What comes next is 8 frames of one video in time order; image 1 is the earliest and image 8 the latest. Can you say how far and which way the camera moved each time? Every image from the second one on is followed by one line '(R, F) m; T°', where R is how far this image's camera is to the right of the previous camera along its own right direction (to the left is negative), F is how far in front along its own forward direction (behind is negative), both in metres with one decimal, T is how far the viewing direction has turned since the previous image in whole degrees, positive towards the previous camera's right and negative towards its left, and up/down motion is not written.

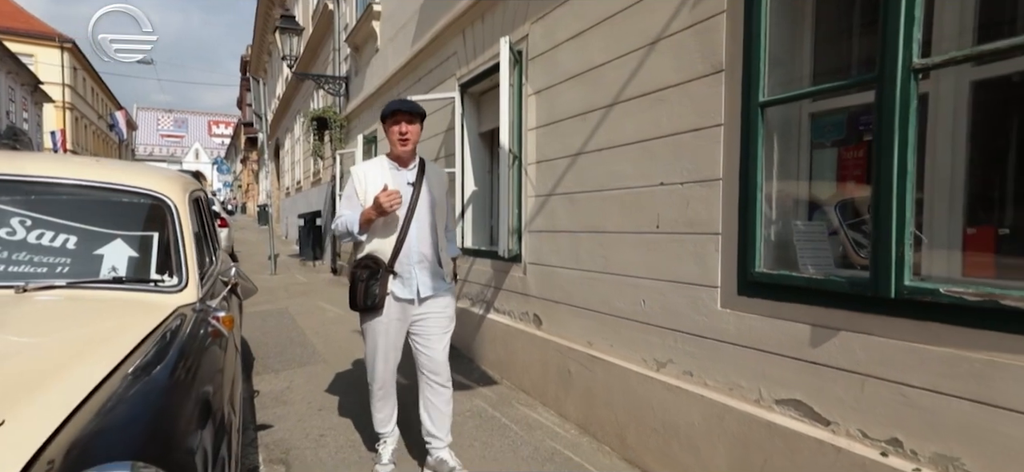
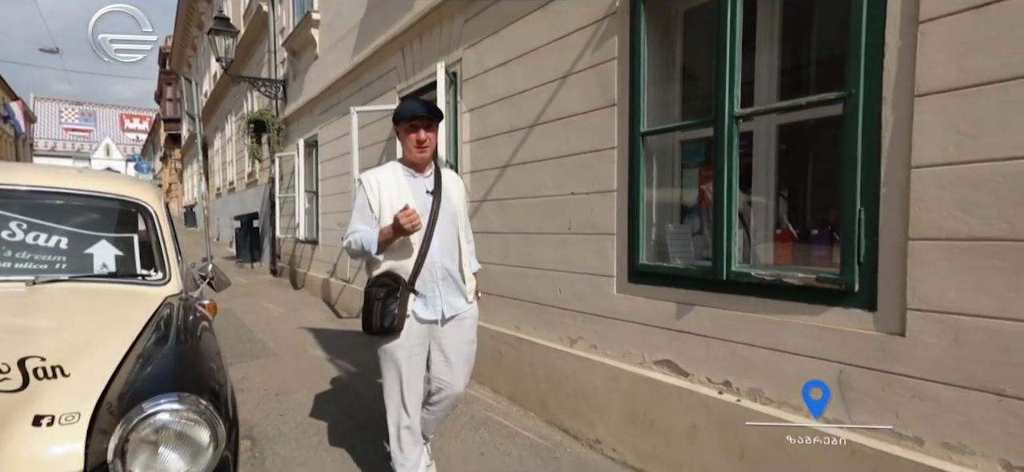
(0.0, -0.6) m; +6°
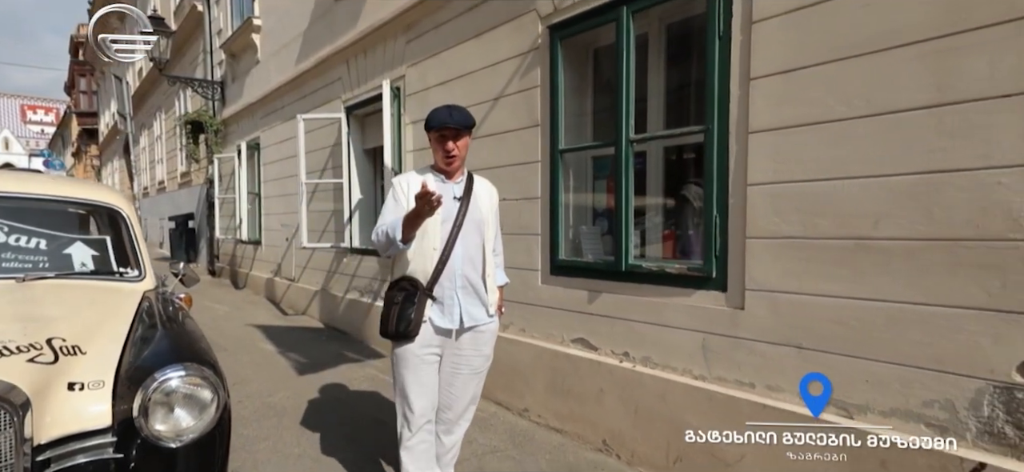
(0.0, -0.6) m; +6°
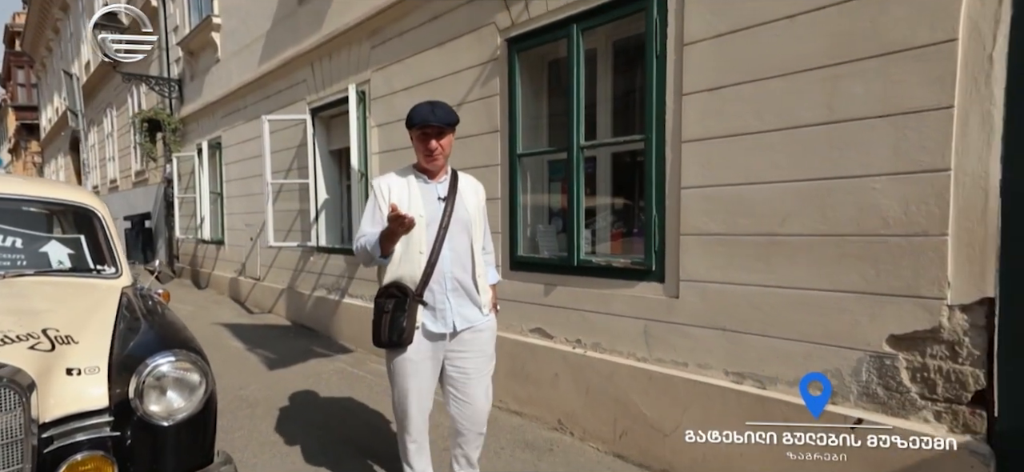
(0.0, -0.3) m; +4°
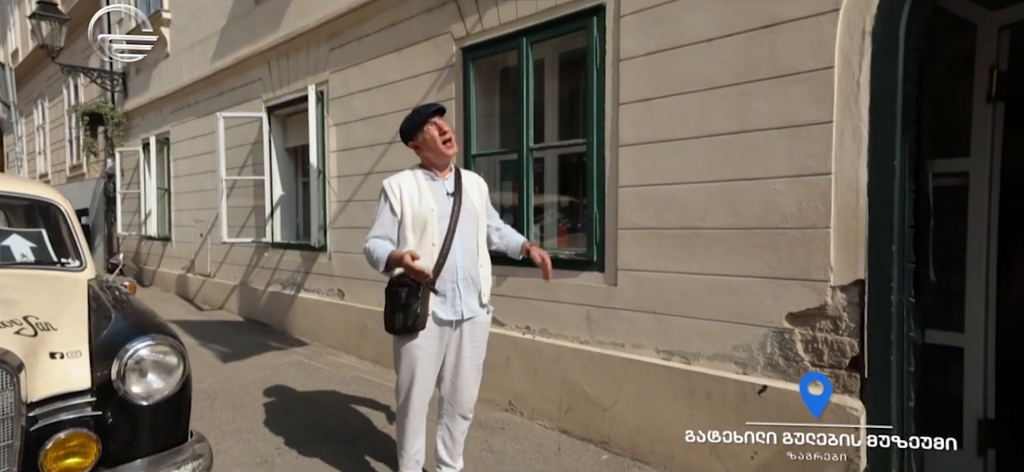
(0.0, -0.3) m; +5°
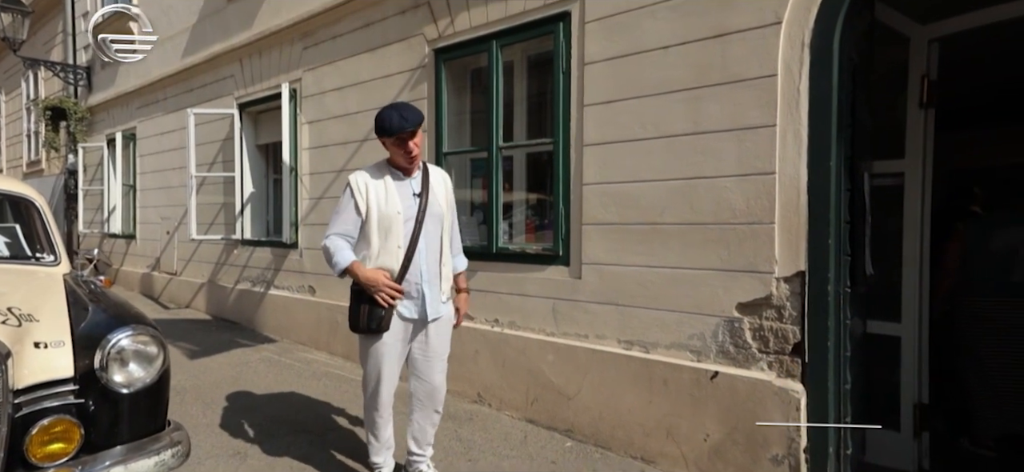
(0.0, -0.1) m; +3°
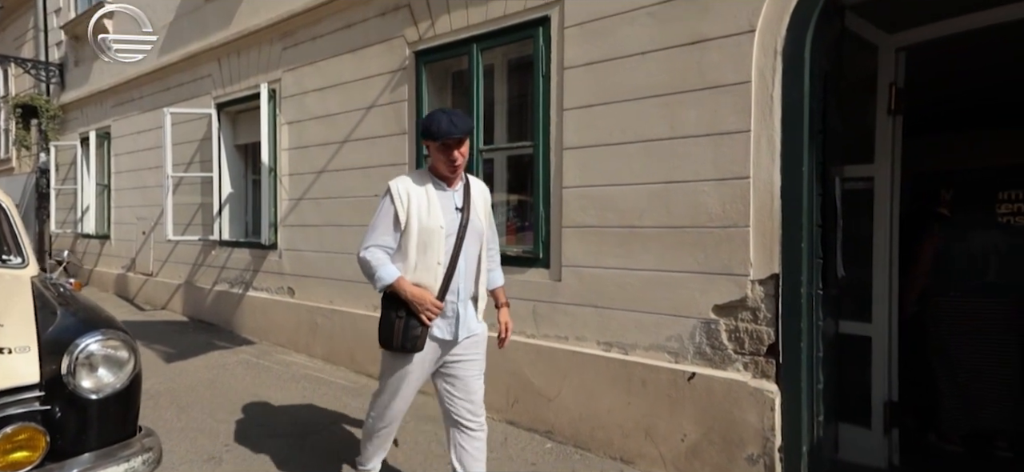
(0.0, 0.0) m; +2°
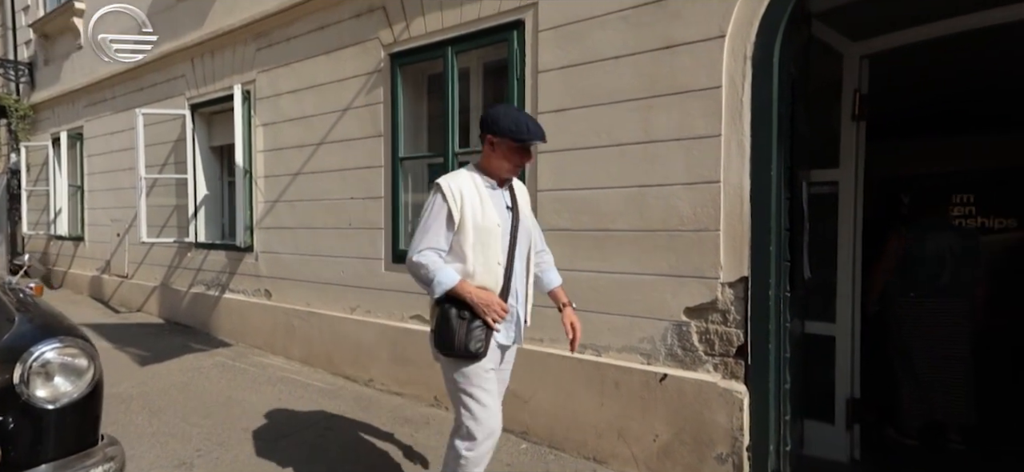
(+0.1, 0.0) m; +2°
